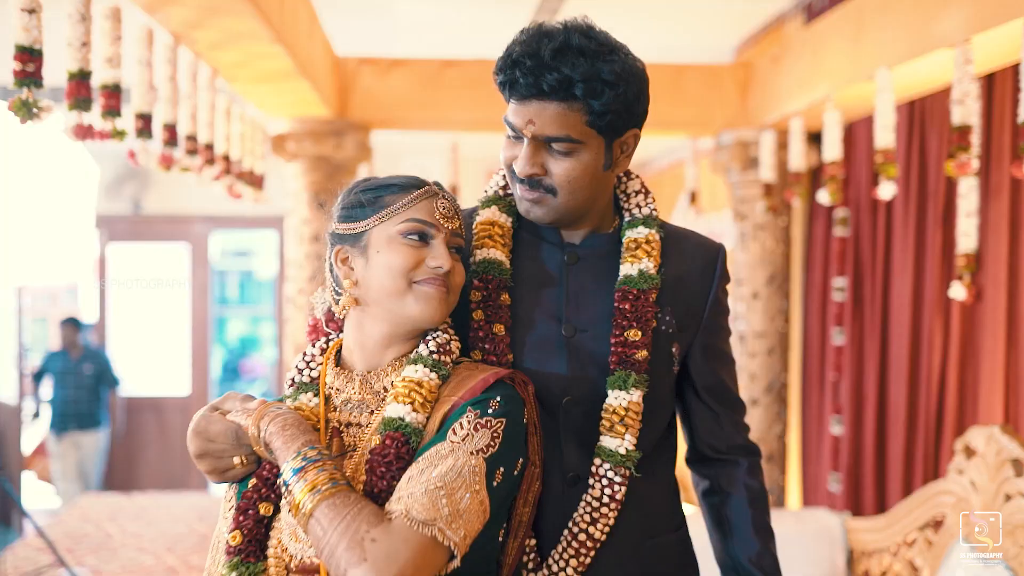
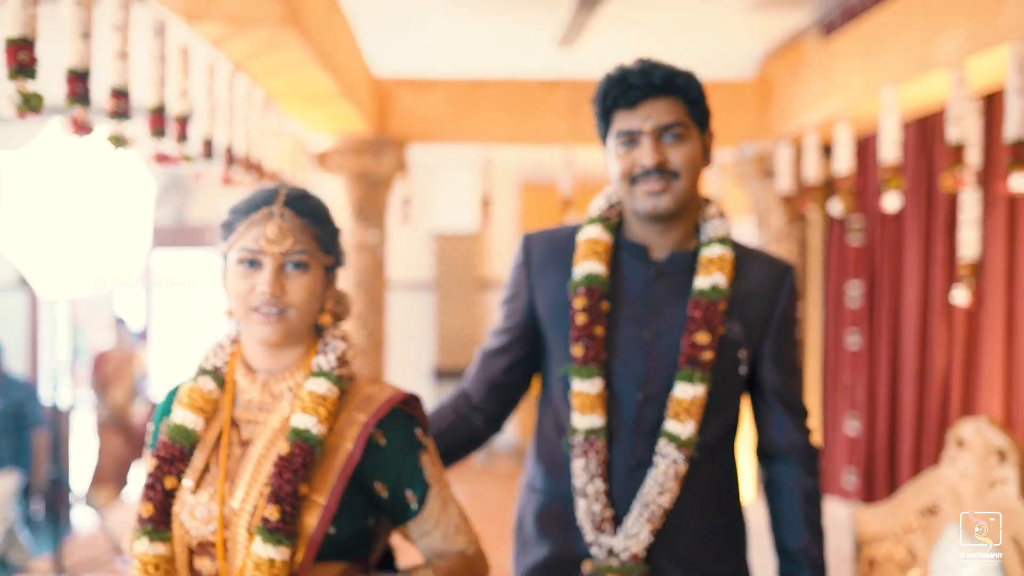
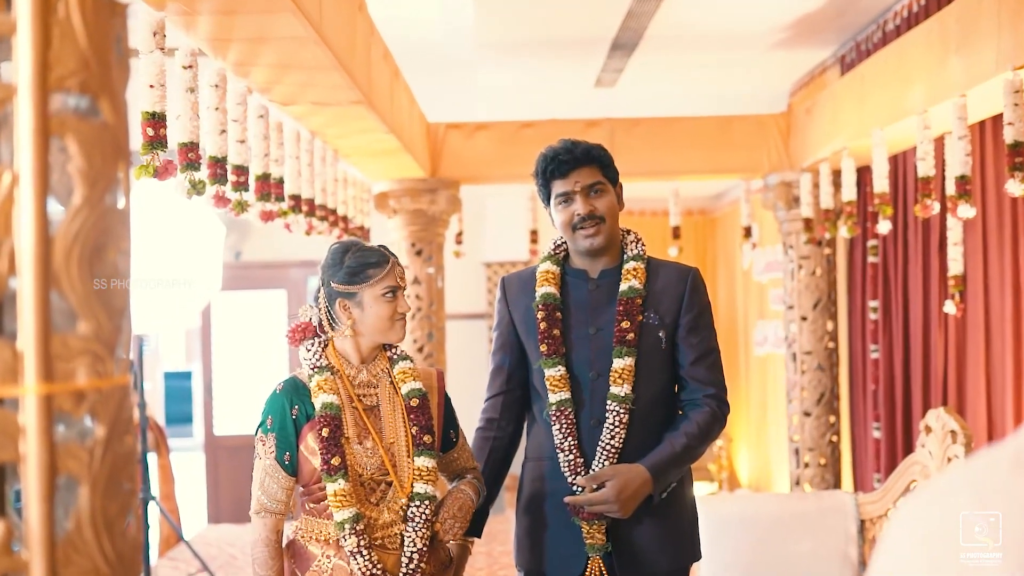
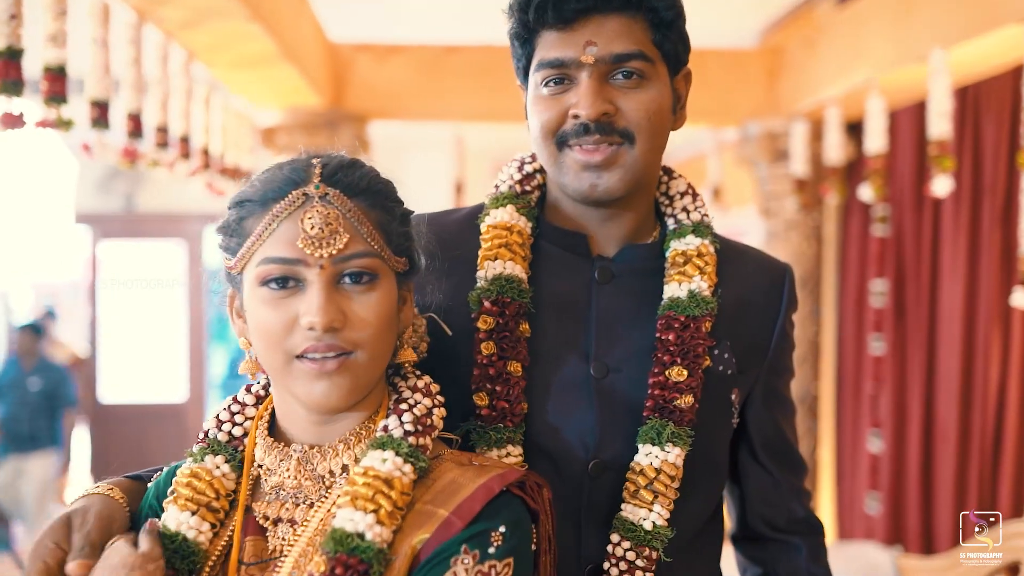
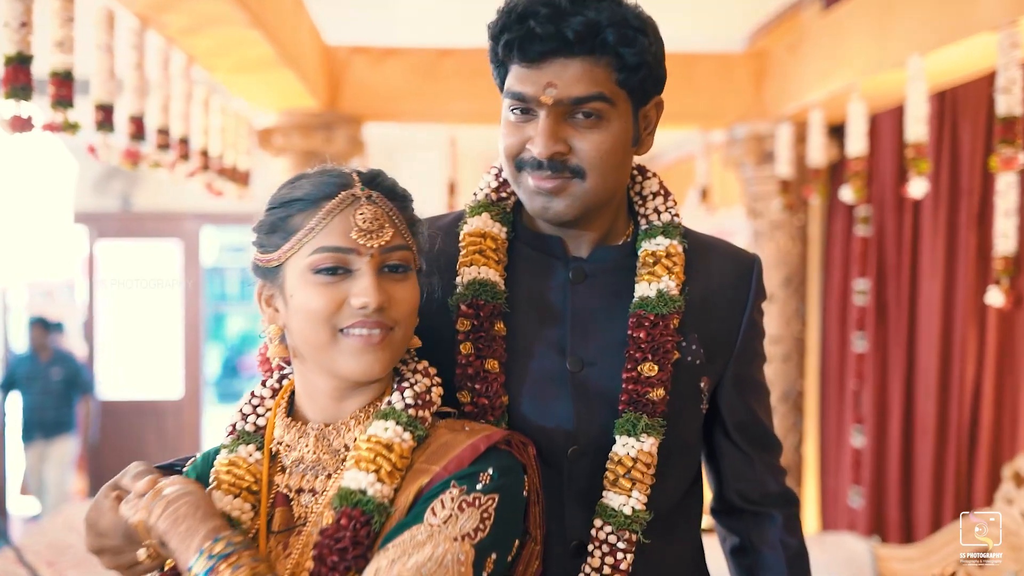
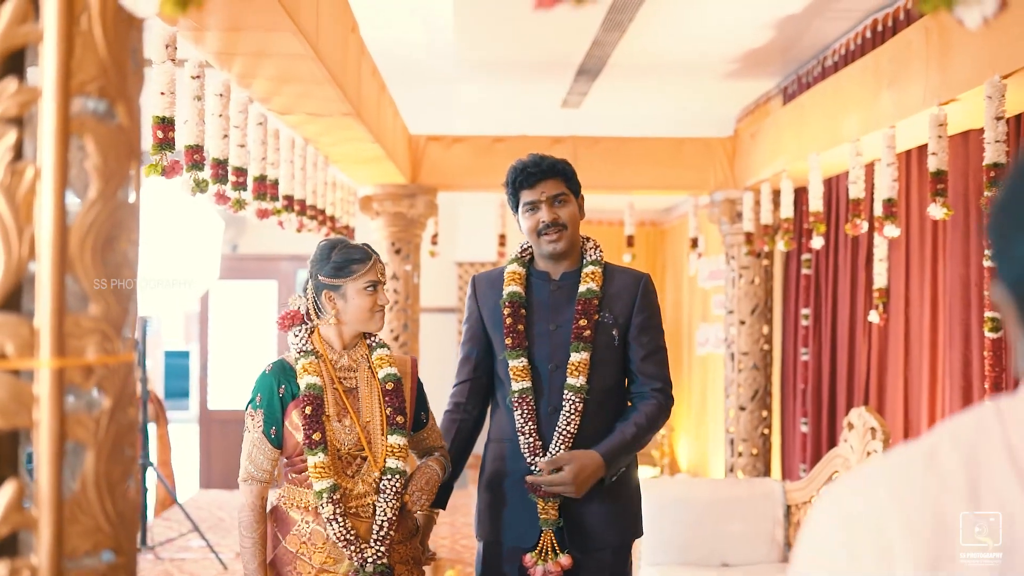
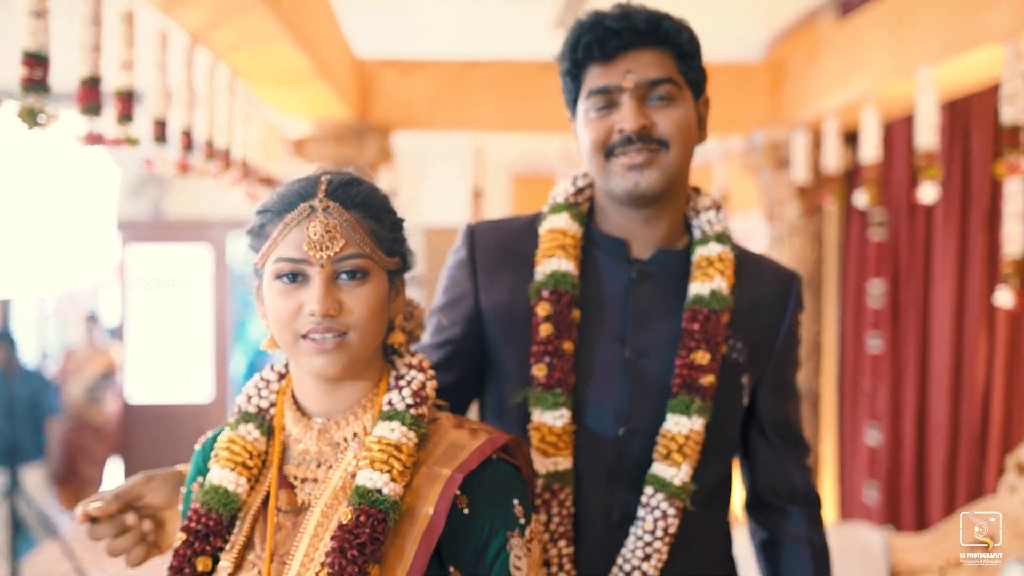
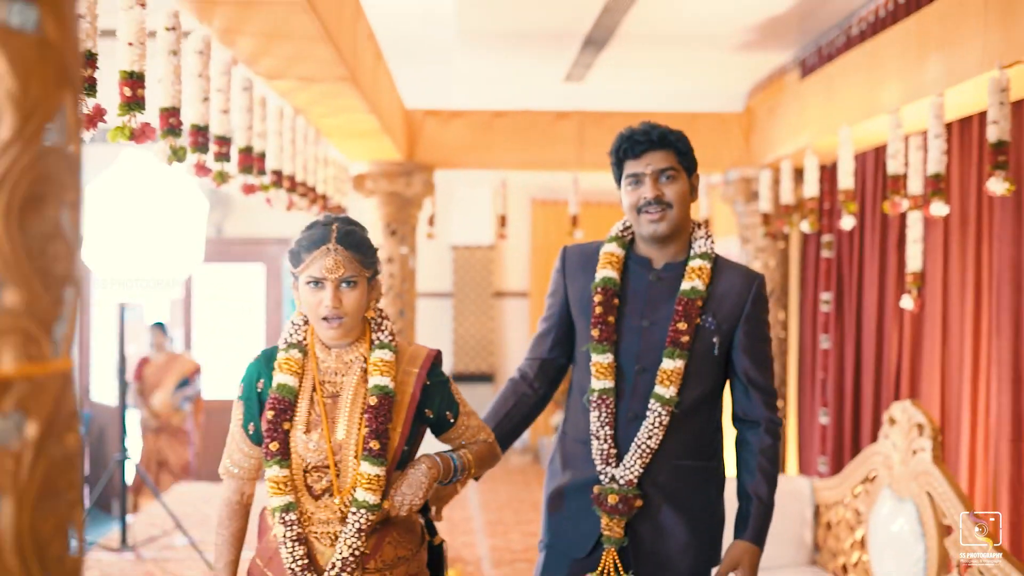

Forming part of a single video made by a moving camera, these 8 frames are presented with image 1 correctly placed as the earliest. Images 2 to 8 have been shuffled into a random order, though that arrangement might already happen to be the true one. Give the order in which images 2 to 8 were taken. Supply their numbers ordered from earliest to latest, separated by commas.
5, 4, 7, 2, 8, 6, 3
